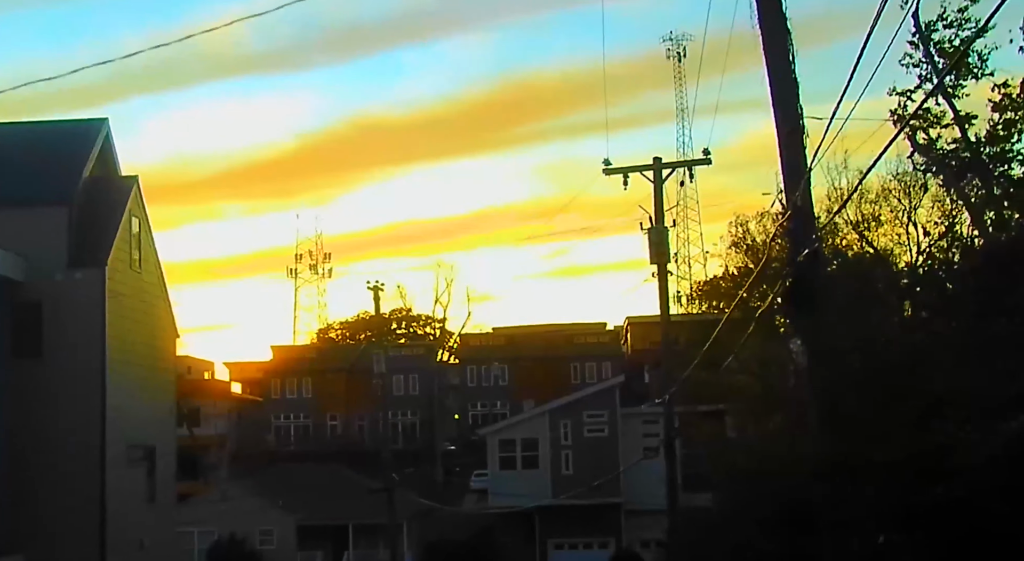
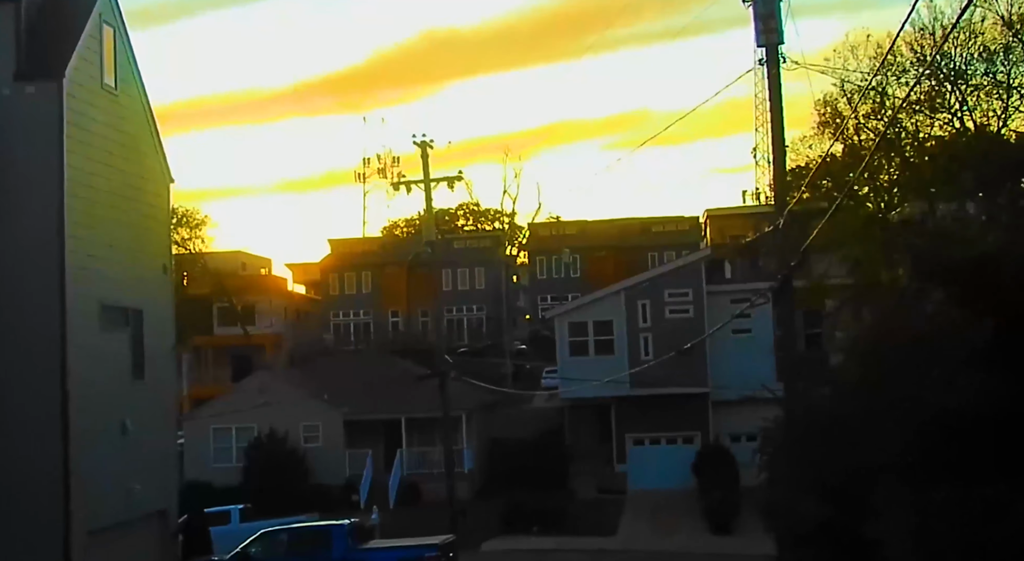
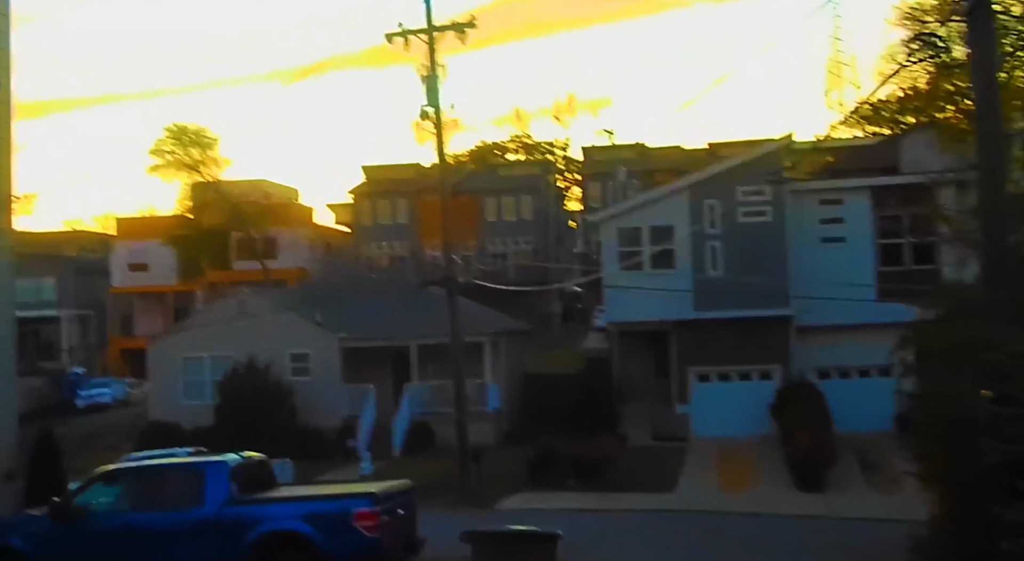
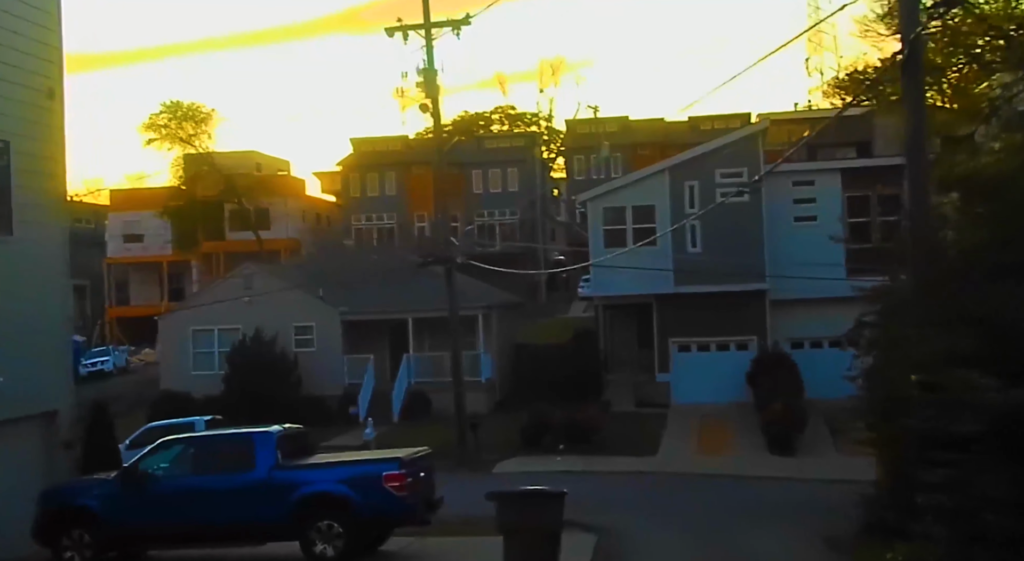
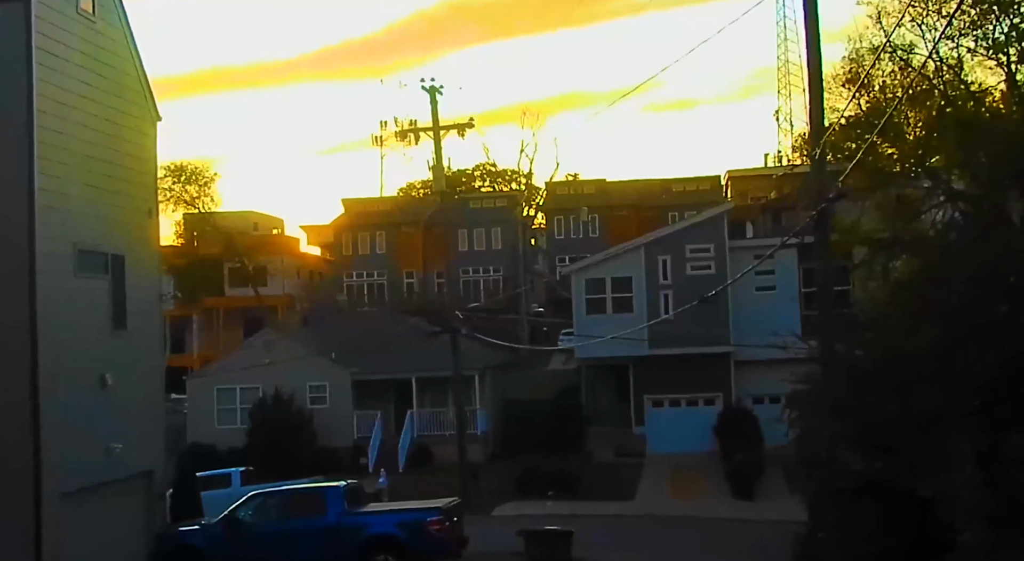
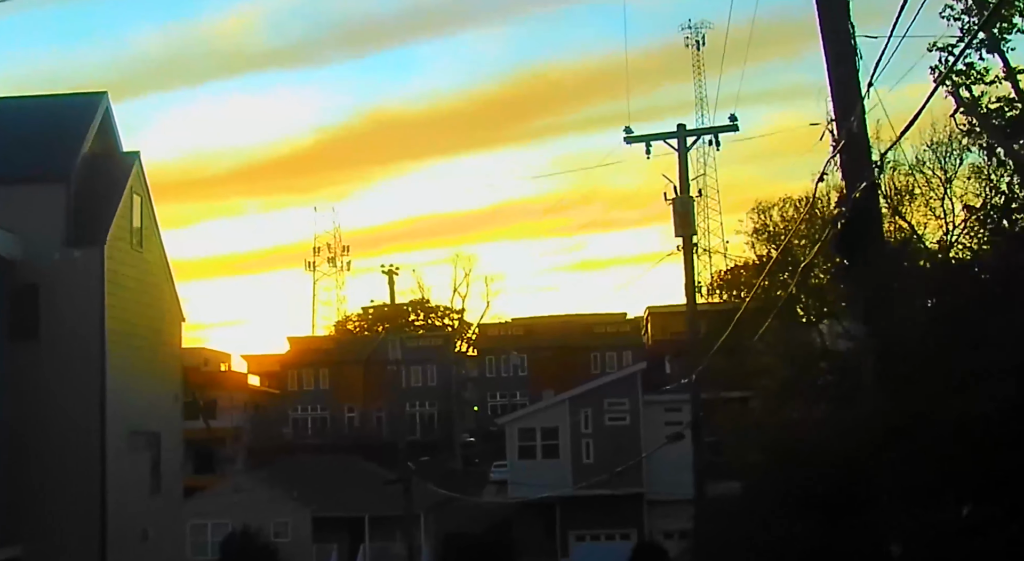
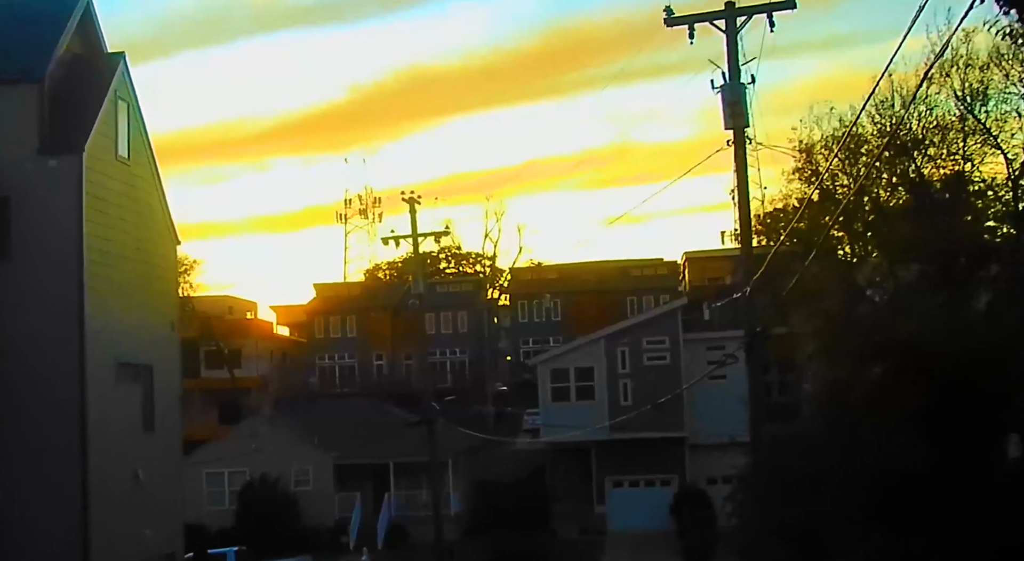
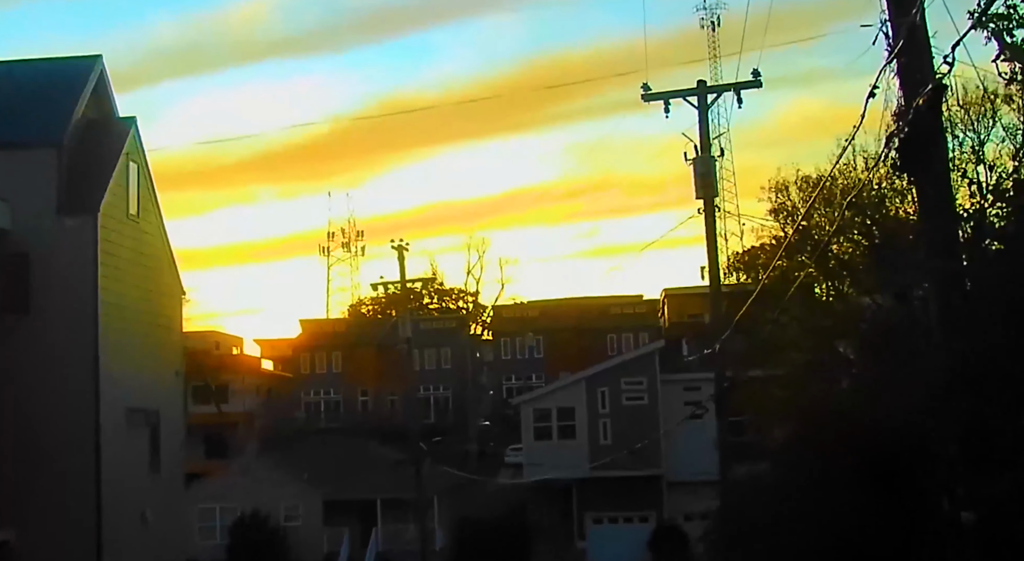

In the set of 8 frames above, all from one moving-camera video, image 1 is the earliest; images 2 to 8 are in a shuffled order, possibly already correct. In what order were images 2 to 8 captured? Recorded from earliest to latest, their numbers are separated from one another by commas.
6, 8, 7, 2, 5, 4, 3
